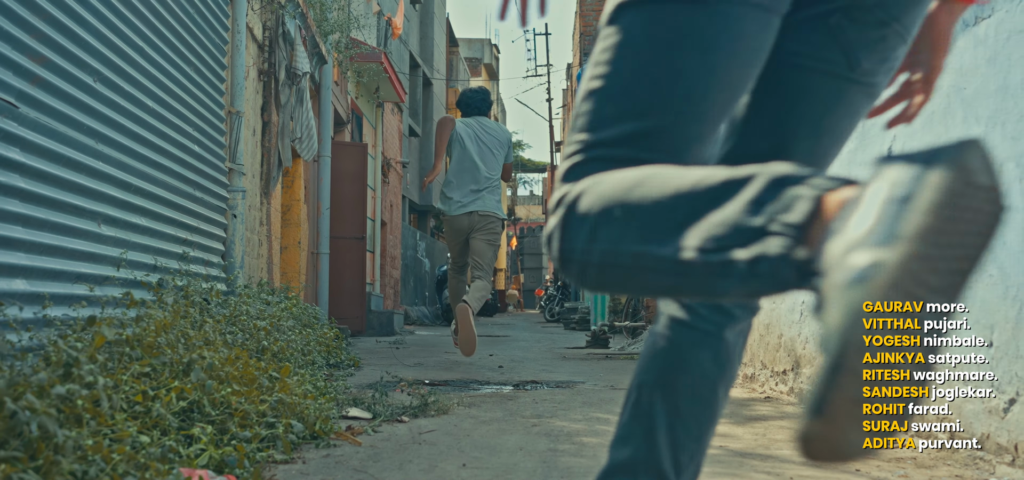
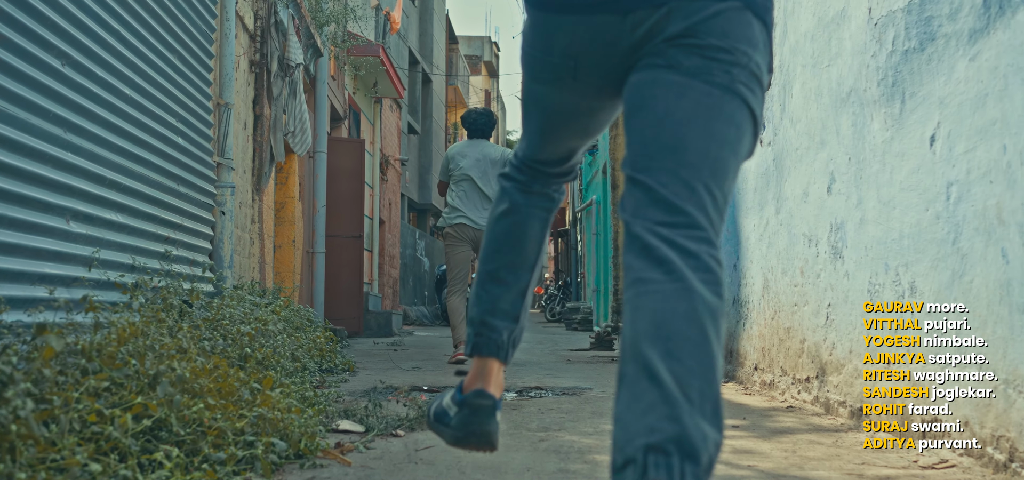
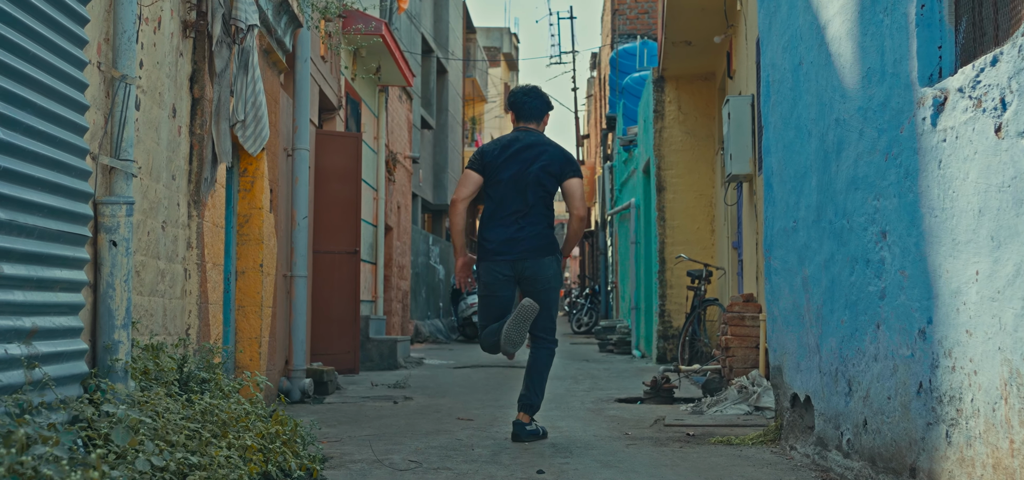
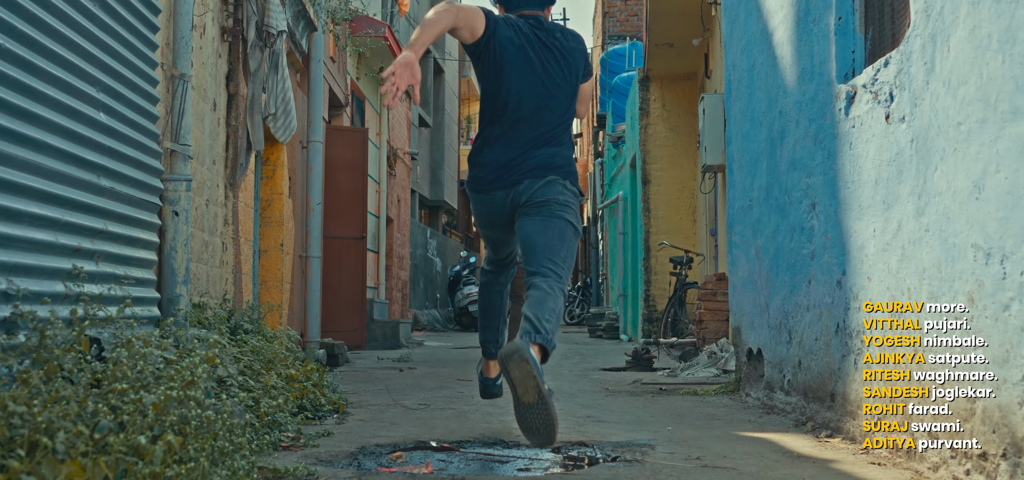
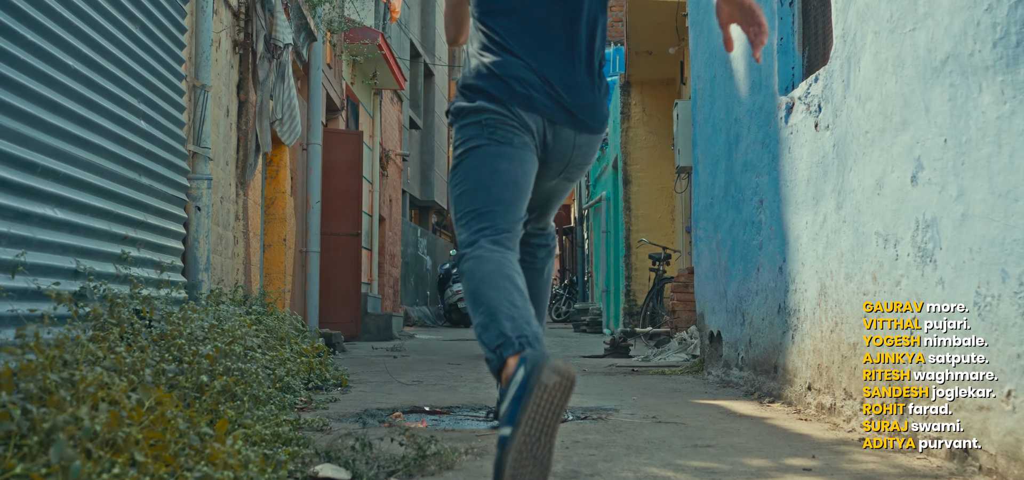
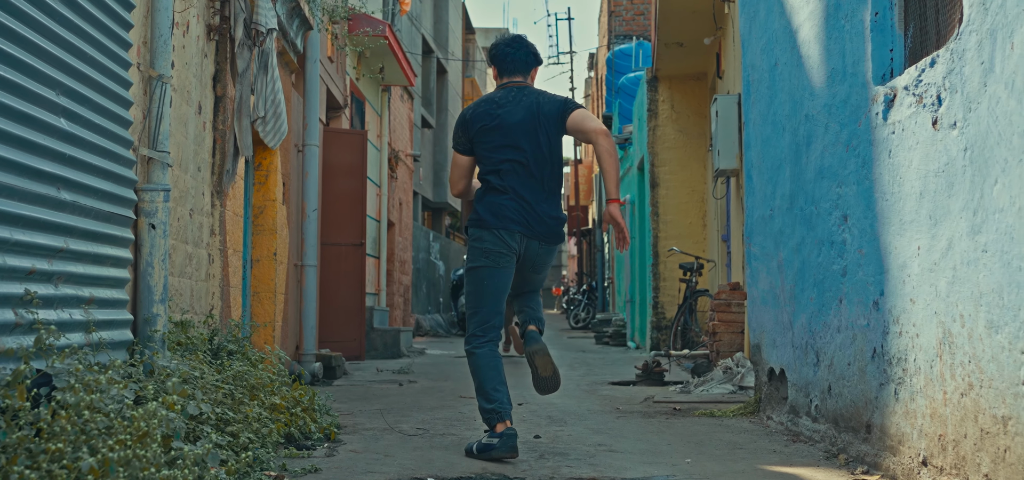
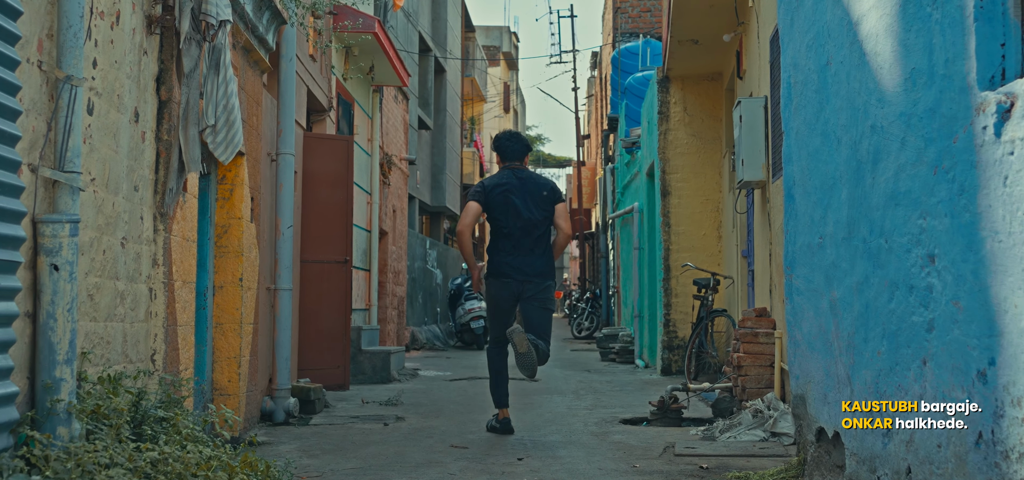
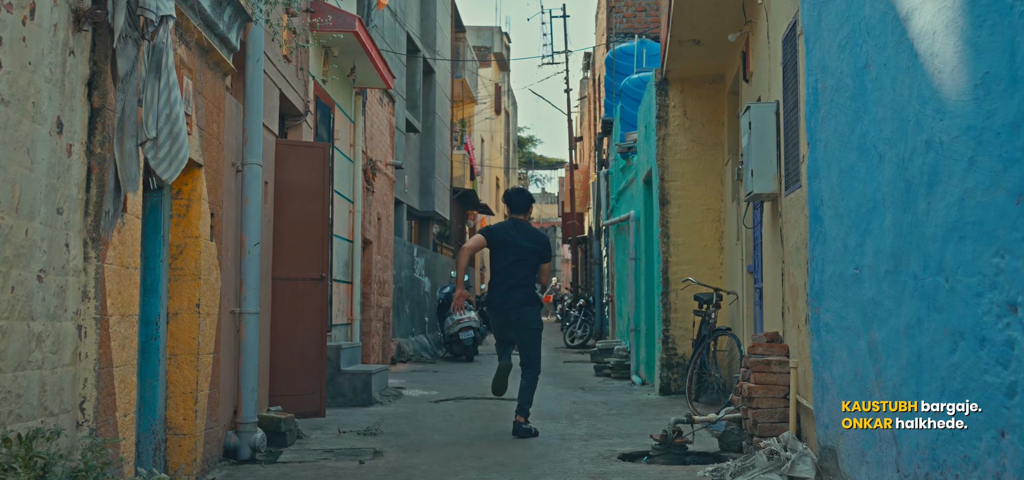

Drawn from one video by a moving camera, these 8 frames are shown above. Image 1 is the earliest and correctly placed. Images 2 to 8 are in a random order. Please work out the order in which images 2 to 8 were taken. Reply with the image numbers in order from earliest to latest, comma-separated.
2, 5, 4, 6, 3, 7, 8
